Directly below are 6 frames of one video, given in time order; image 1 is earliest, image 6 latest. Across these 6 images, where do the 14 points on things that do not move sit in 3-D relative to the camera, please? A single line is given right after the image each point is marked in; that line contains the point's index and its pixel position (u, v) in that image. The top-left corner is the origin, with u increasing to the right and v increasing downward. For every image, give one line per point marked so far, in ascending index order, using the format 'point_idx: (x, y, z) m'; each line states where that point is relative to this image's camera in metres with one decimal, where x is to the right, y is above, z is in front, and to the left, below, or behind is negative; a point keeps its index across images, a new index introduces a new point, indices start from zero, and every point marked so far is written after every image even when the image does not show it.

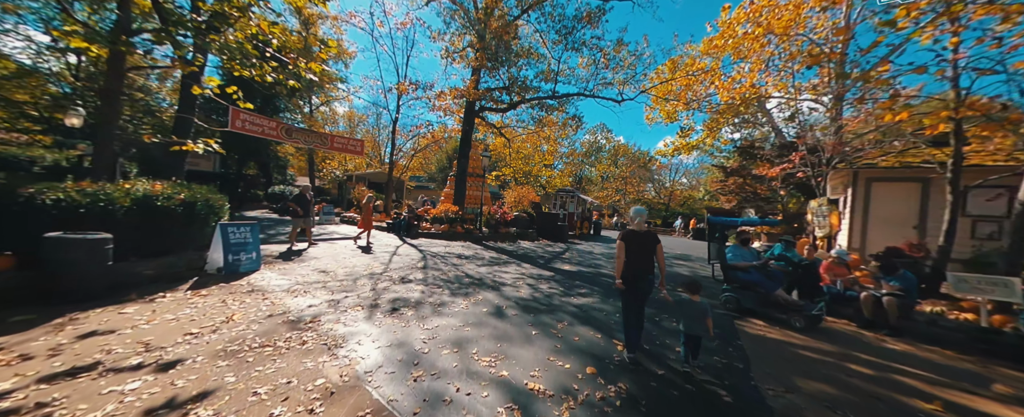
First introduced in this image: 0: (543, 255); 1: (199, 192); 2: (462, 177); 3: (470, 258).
0: (+0.9, -1.4, +8.4) m
1: (-4.9, +0.3, +4.6) m
2: (-2.0, +1.3, +11.9) m
3: (-1.1, -1.2, +7.1) m
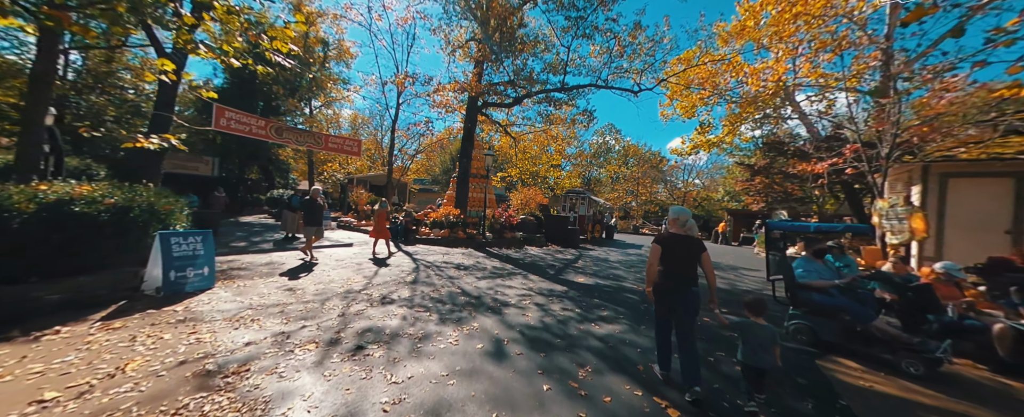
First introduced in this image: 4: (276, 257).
0: (+1.0, -1.5, +7.4) m
1: (-4.9, +0.2, +3.8) m
2: (-1.8, +1.2, +11.1) m
3: (-0.9, -1.3, +6.2) m
4: (-4.9, -1.0, +5.9) m
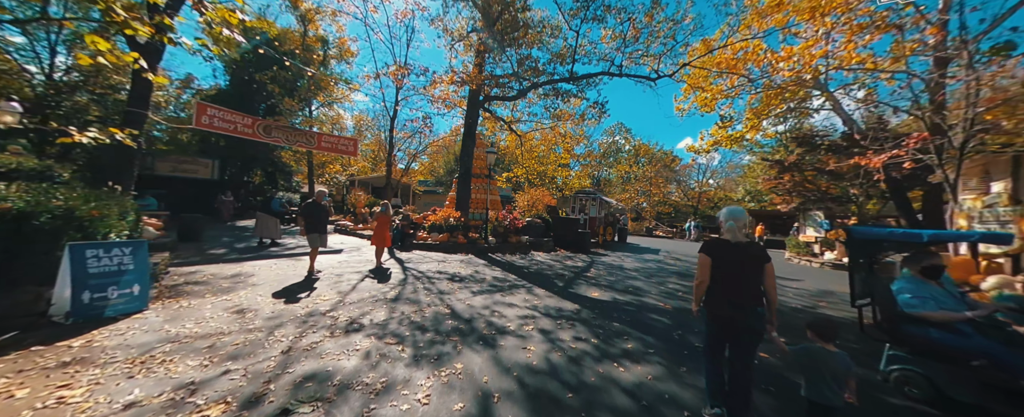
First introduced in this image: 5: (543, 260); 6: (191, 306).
0: (+1.1, -1.5, +6.6) m
1: (-4.9, +0.1, +3.1) m
2: (-1.6, +1.1, +10.3) m
3: (-0.9, -1.4, +5.4) m
4: (-4.9, -1.1, +5.3) m
5: (+0.9, -1.5, +8.2) m
6: (-3.9, -1.2, +3.5) m
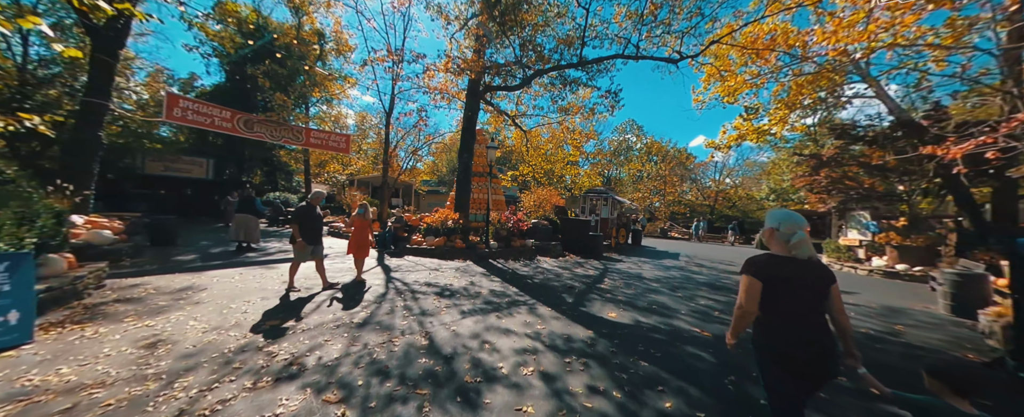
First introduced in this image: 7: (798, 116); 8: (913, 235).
0: (+1.1, -1.5, +5.7) m
1: (-5.0, +0.1, +2.4) m
2: (-1.5, +1.1, +9.5) m
3: (-0.9, -1.4, +4.6) m
4: (-4.9, -1.1, +4.5) m
5: (+1.0, -1.5, +7.4) m
6: (-3.9, -1.2, +2.7) m
7: (+11.0, +3.6, +11.1) m
8: (+12.4, -0.8, +8.9) m
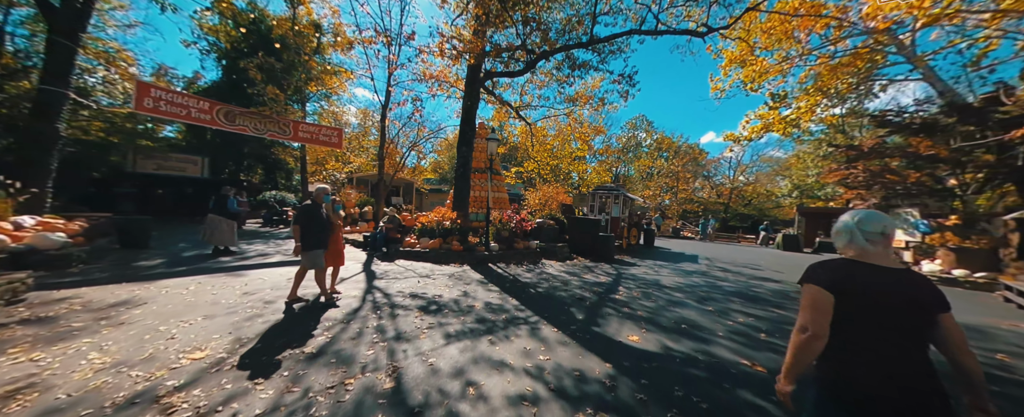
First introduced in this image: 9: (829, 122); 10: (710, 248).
0: (+1.1, -1.5, +4.9) m
1: (-5.1, +0.1, +1.7) m
2: (-1.4, +1.1, +8.8) m
3: (-0.9, -1.4, +3.8) m
4: (-4.9, -1.1, +3.9) m
5: (+1.0, -1.5, +6.6) m
6: (-4.0, -1.2, +2.1) m
7: (+11.1, +3.7, +10.0) m
8: (+12.5, -0.7, +7.8) m
9: (+12.3, +3.3, +11.1) m
10: (+9.3, -1.9, +13.5) m
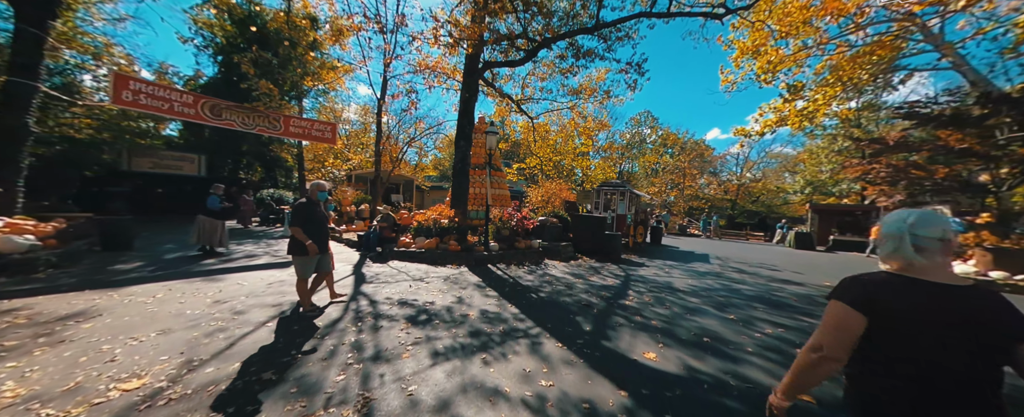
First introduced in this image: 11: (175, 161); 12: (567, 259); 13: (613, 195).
0: (+1.1, -1.5, +4.5) m
1: (-5.1, +0.1, +1.4) m
2: (-1.4, +1.2, +8.3) m
3: (-0.9, -1.3, +3.4) m
4: (-4.9, -1.1, +3.5) m
5: (+1.0, -1.4, +6.1) m
6: (-4.0, -1.2, +1.7) m
7: (+11.2, +3.8, +9.4) m
8: (+12.5, -0.6, +7.3) m
9: (+12.3, +3.5, +10.5) m
10: (+9.4, -1.7, +13.0) m
11: (-15.1, +2.1, +12.9) m
12: (+1.5, -1.4, +8.1) m
13: (+4.2, +0.5, +12.0) m
